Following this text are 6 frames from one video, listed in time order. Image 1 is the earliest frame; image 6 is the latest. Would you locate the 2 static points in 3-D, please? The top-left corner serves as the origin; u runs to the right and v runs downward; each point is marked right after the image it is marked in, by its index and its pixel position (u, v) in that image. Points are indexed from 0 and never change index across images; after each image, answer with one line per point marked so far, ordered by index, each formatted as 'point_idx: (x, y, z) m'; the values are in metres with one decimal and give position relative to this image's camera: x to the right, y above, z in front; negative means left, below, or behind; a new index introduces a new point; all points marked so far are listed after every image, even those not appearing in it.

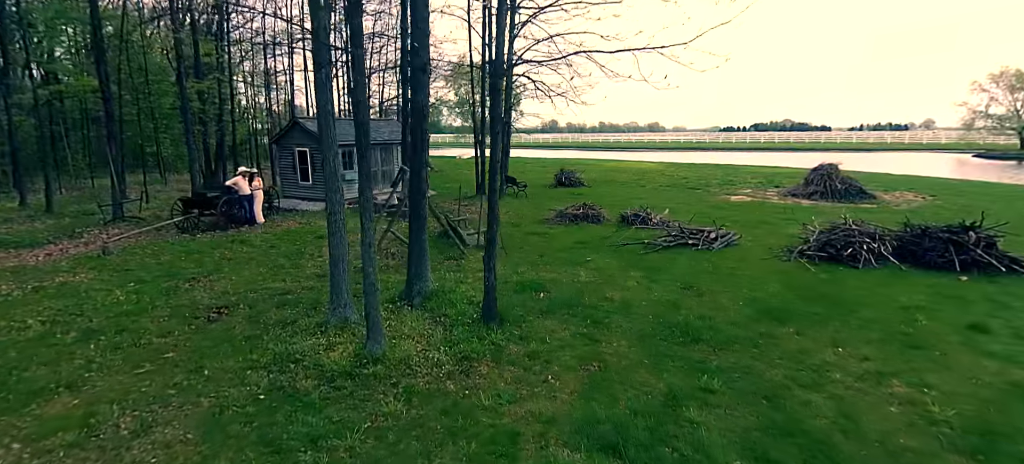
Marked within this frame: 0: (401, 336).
0: (-1.7, -1.6, +7.0) m
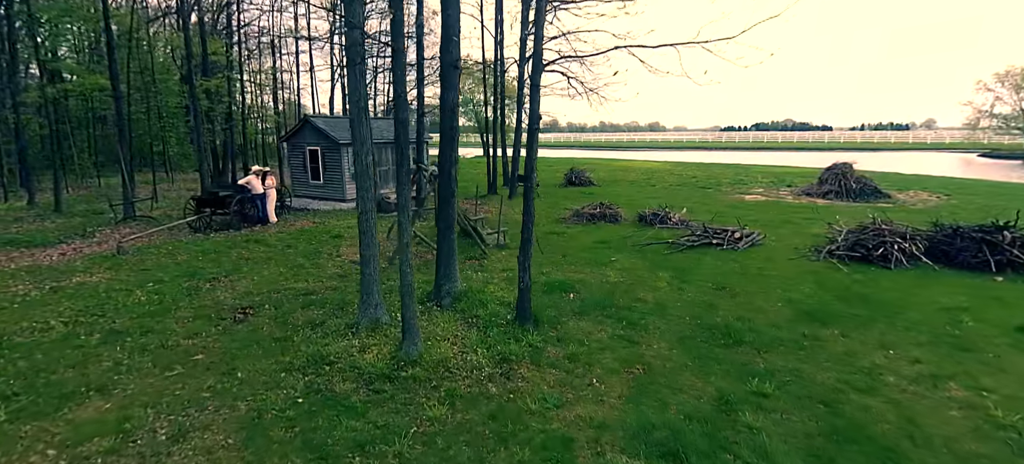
0: (-1.2, -1.6, +6.8) m
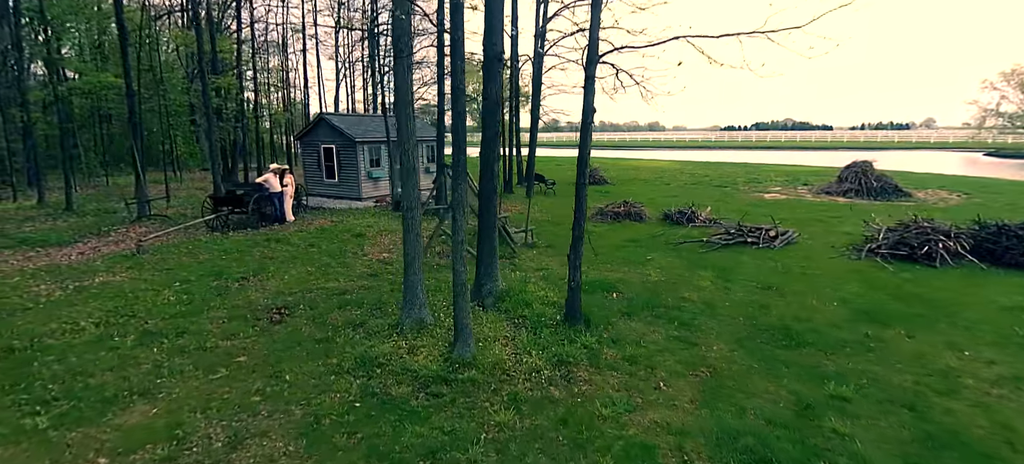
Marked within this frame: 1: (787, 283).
0: (-0.4, -1.5, +6.6) m
1: (+5.2, -1.0, +8.6) m
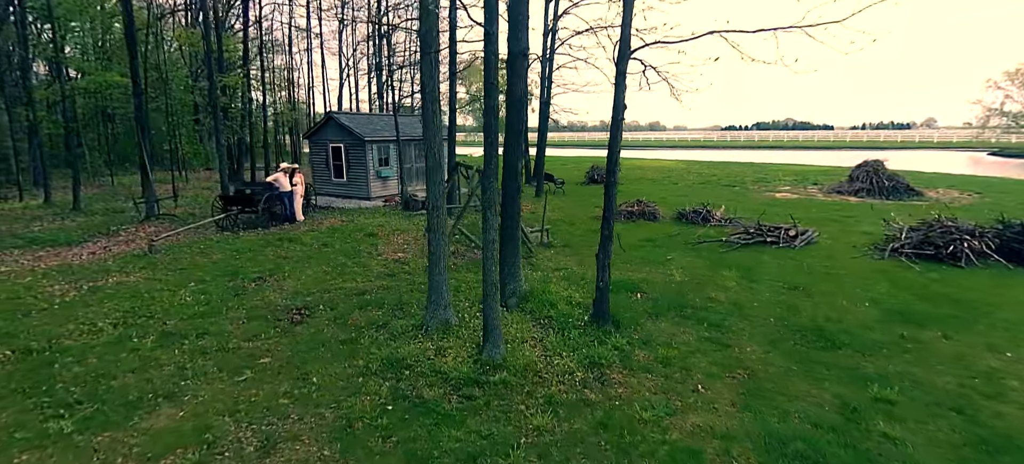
0: (0.0, -1.5, +6.5) m
1: (+5.6, -0.9, +8.5) m
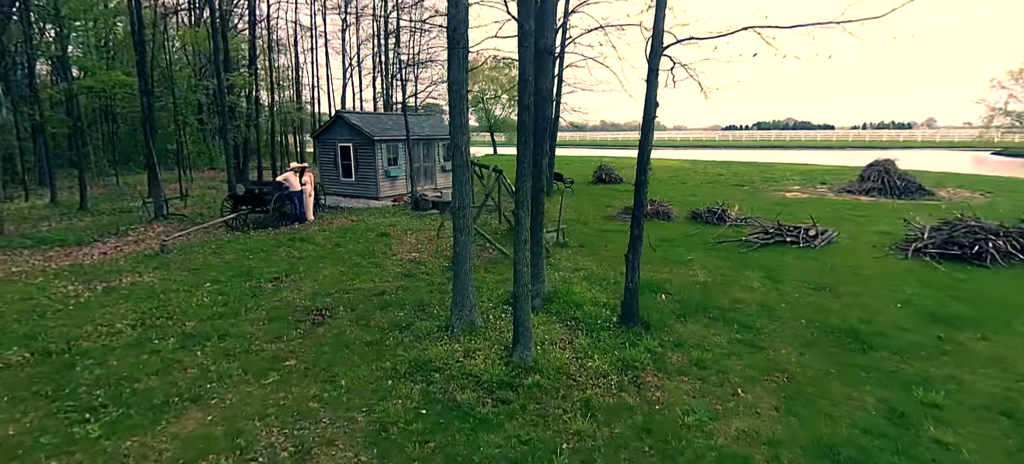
0: (+0.4, -1.5, +6.4) m
1: (+6.0, -0.9, +8.4) m
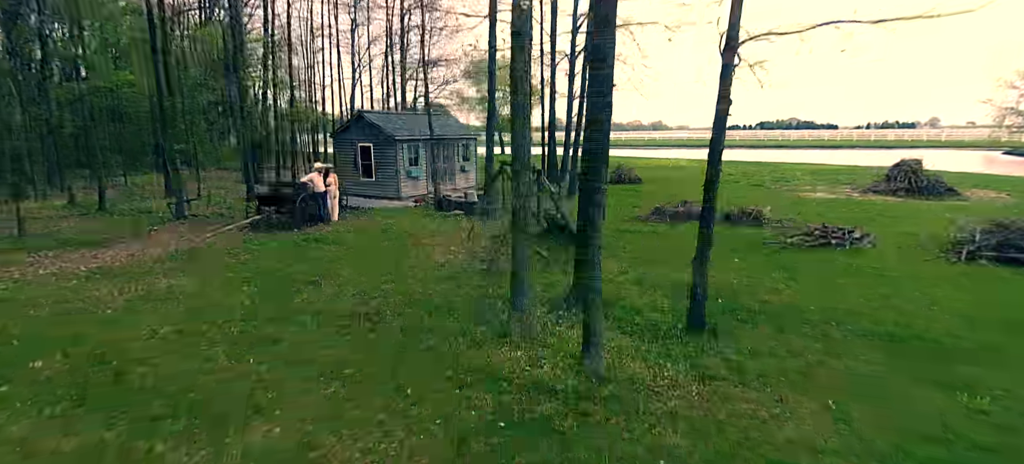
0: (+1.3, -1.6, +6.1) m
1: (+6.9, -1.0, +8.1) m
